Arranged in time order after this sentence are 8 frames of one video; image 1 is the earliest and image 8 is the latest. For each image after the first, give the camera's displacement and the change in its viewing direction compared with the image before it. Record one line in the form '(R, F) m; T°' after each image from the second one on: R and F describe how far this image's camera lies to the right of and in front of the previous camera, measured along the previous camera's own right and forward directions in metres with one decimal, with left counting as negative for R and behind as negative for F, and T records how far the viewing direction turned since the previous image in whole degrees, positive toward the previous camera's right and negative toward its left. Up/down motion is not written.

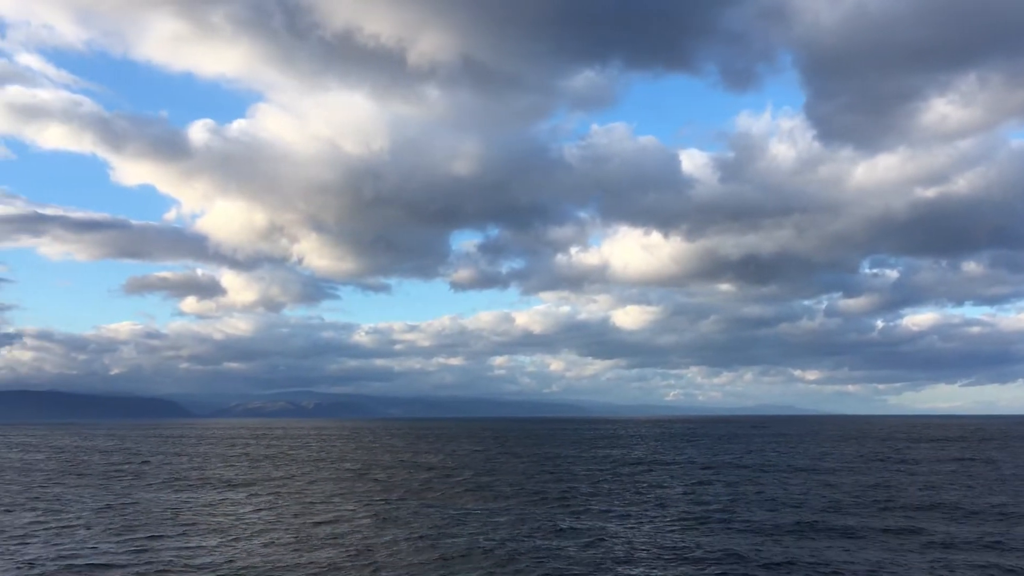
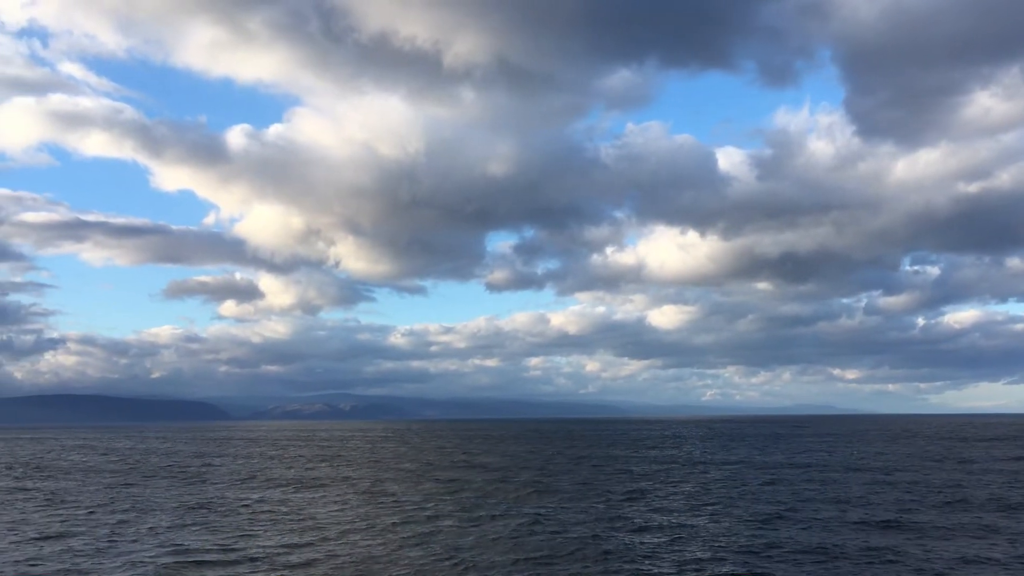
(-2.3, +0.1) m; -2°
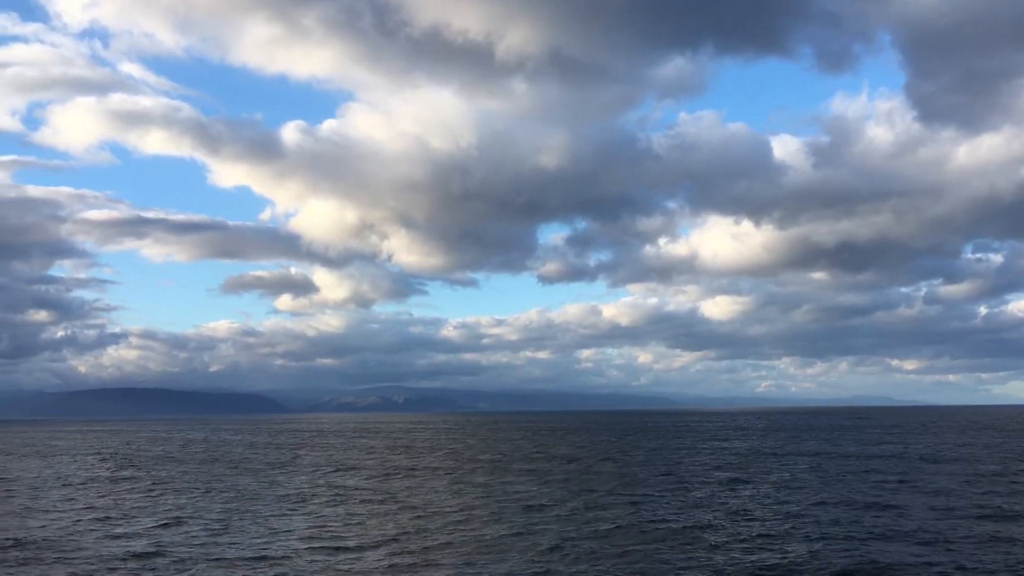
(-2.6, +0.1) m; -3°
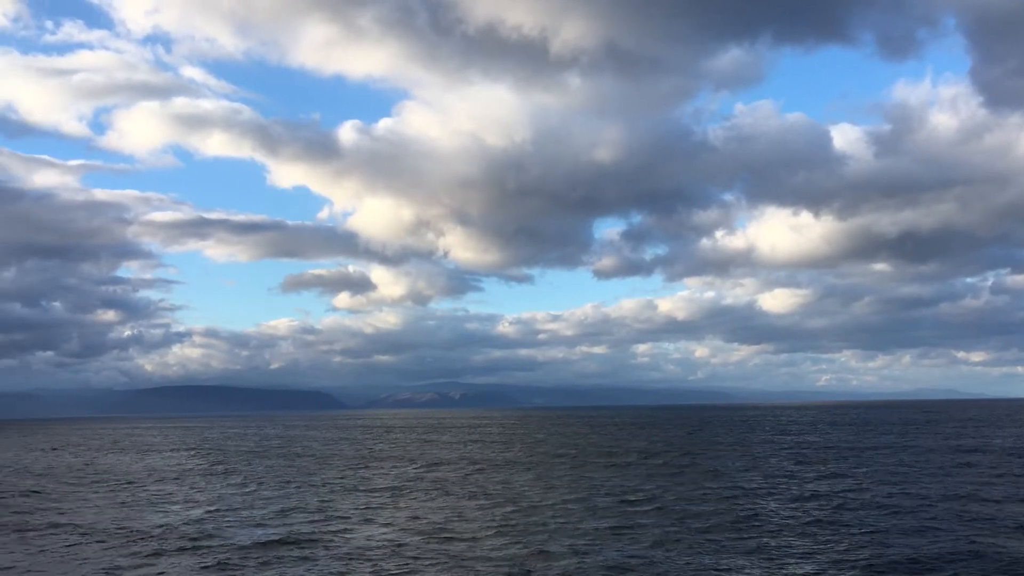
(-2.1, -0.1) m; -3°
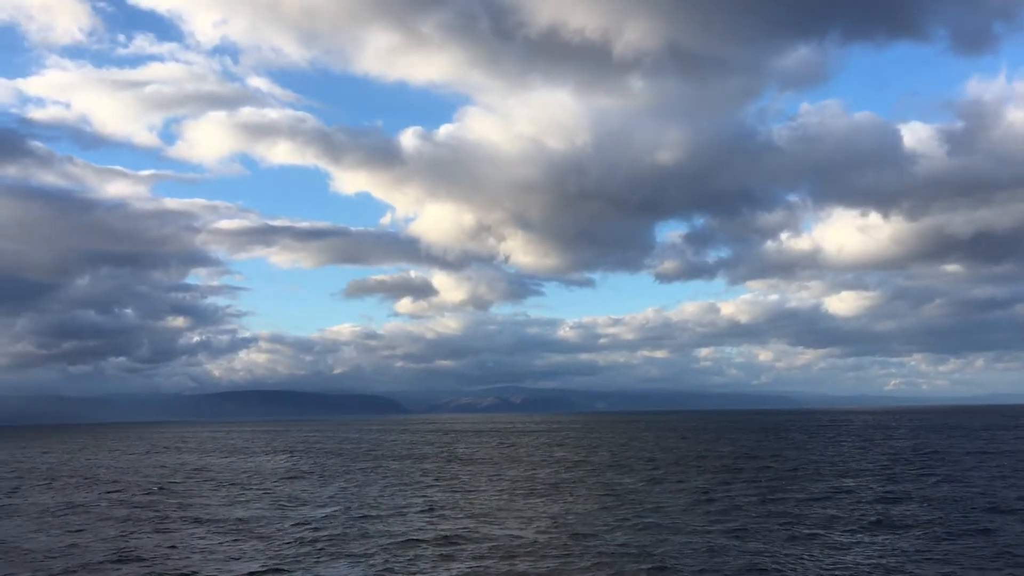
(-3.1, +0.4) m; -3°
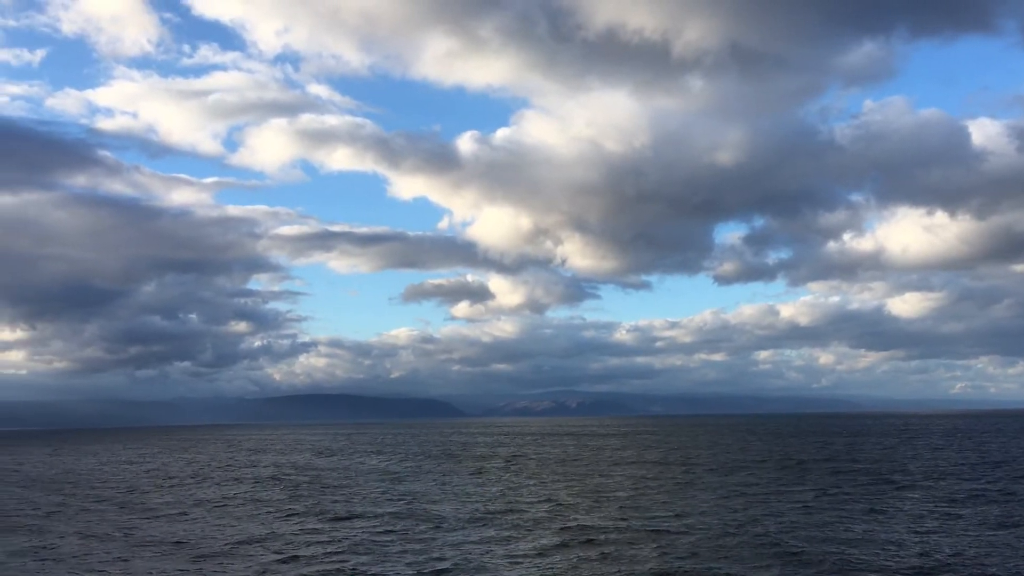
(-4.4, +0.4) m; -3°
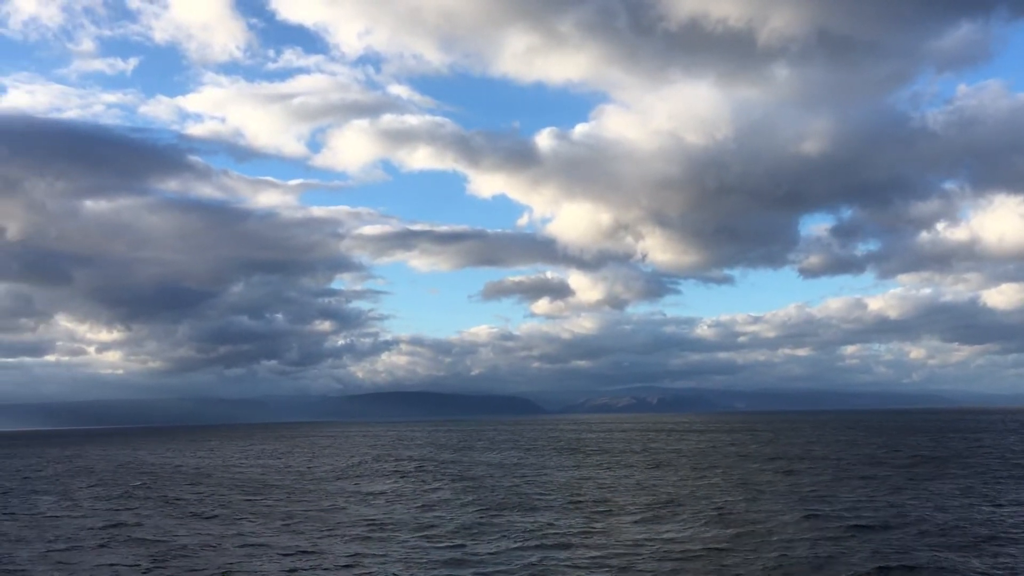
(-5.2, +0.7) m; -4°
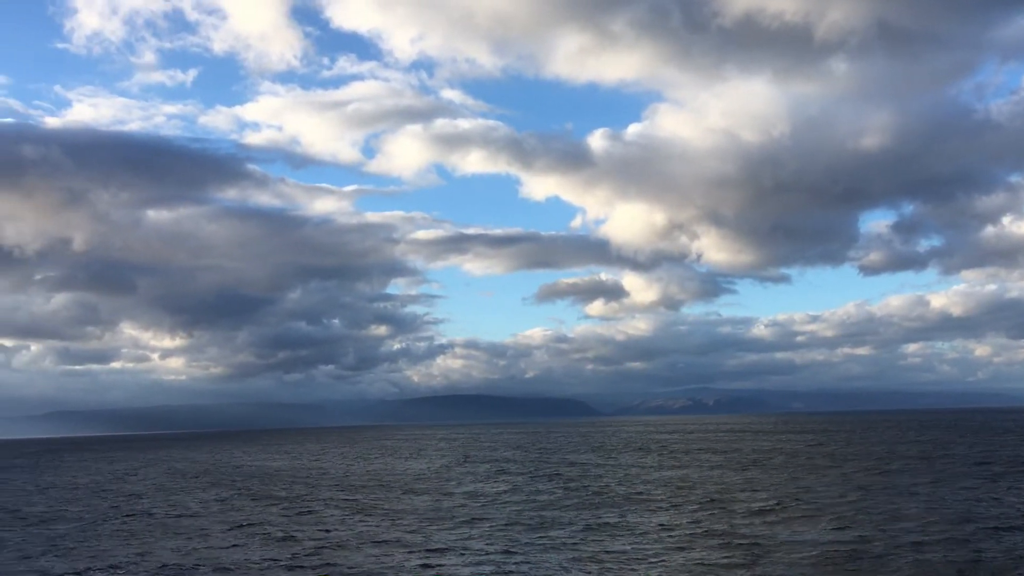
(-3.7, +0.4) m; -3°
